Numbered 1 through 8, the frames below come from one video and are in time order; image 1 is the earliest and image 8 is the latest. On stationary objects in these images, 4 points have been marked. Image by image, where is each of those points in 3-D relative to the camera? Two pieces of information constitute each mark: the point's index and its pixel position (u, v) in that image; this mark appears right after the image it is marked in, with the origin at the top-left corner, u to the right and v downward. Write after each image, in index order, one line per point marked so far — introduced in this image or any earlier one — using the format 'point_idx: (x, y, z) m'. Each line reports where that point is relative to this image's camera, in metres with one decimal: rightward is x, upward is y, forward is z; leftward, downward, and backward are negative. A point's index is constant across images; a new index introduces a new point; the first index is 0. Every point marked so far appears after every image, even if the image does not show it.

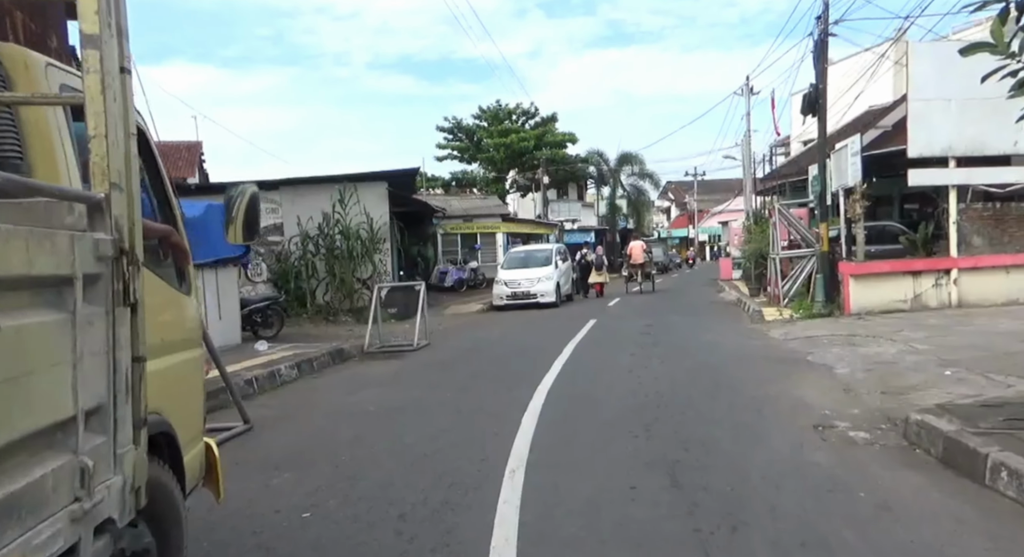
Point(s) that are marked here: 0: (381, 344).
0: (-2.4, -1.2, +13.5) m
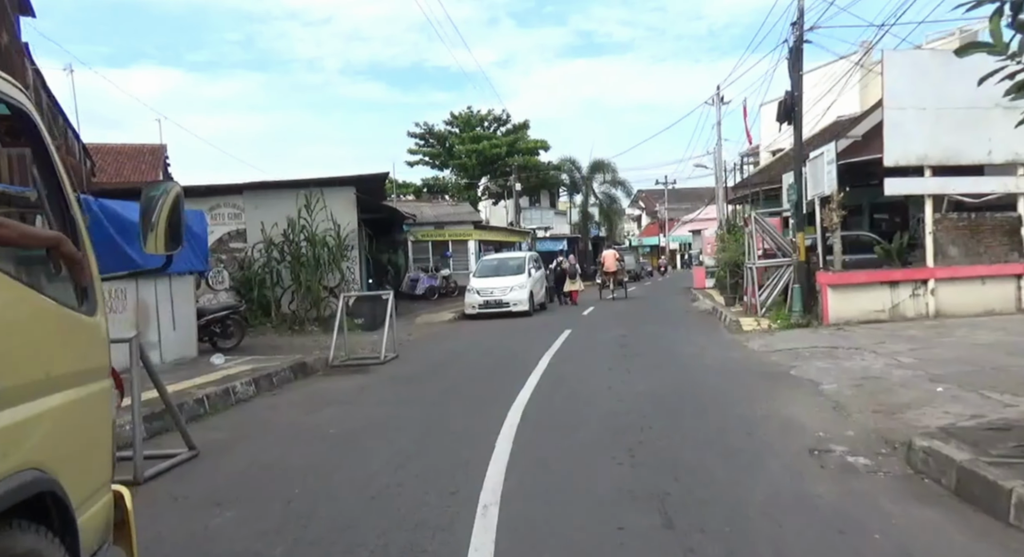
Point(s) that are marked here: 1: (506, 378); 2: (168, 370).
0: (-2.9, -1.4, +12.9) m
1: (-0.1, -1.4, +9.3) m
2: (-5.1, -1.4, +10.5) m
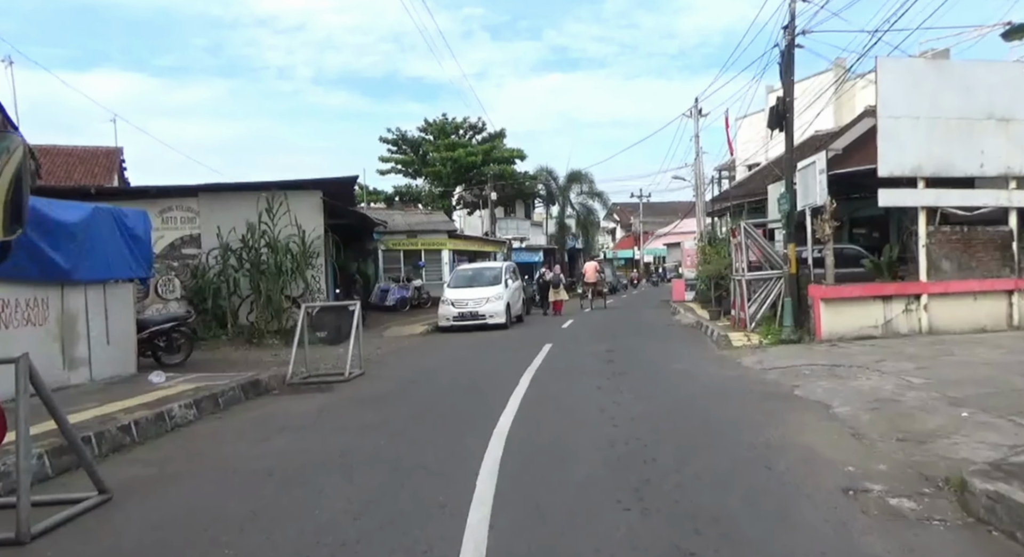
0: (-3.3, -1.6, +11.8) m
1: (-0.4, -1.5, +8.3) m
2: (-5.4, -1.5, +9.4) m
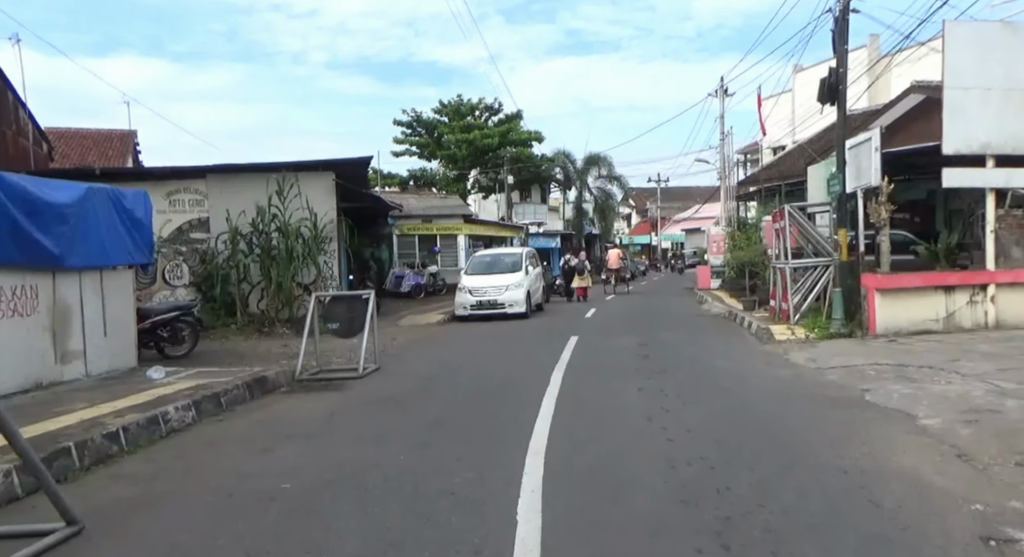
0: (-2.9, -1.4, +10.9) m
1: (0.0, -1.4, +7.4) m
2: (-5.0, -1.3, +8.5) m
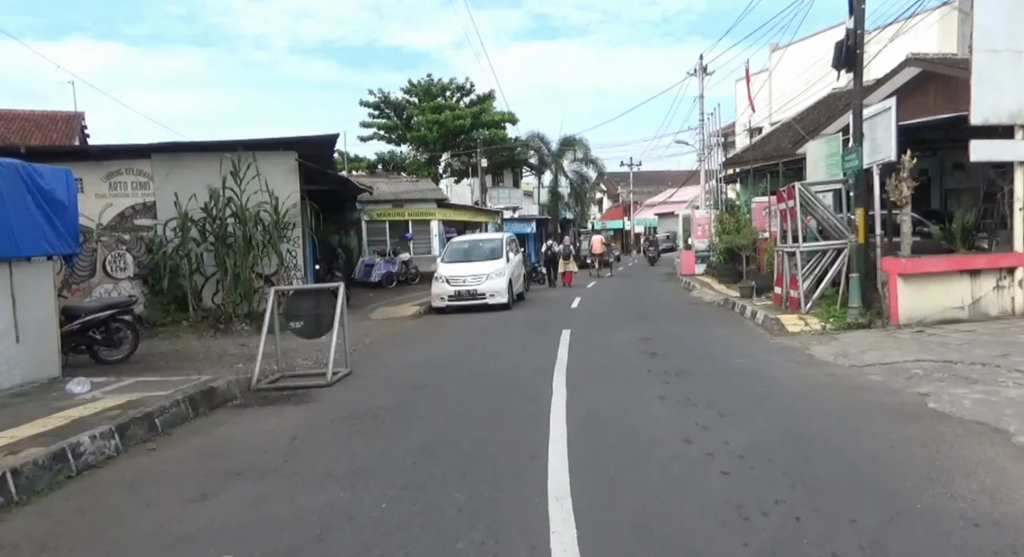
0: (-3.0, -1.2, +9.4) m
1: (0.0, -1.3, +6.0) m
2: (-5.0, -1.2, +6.9) m
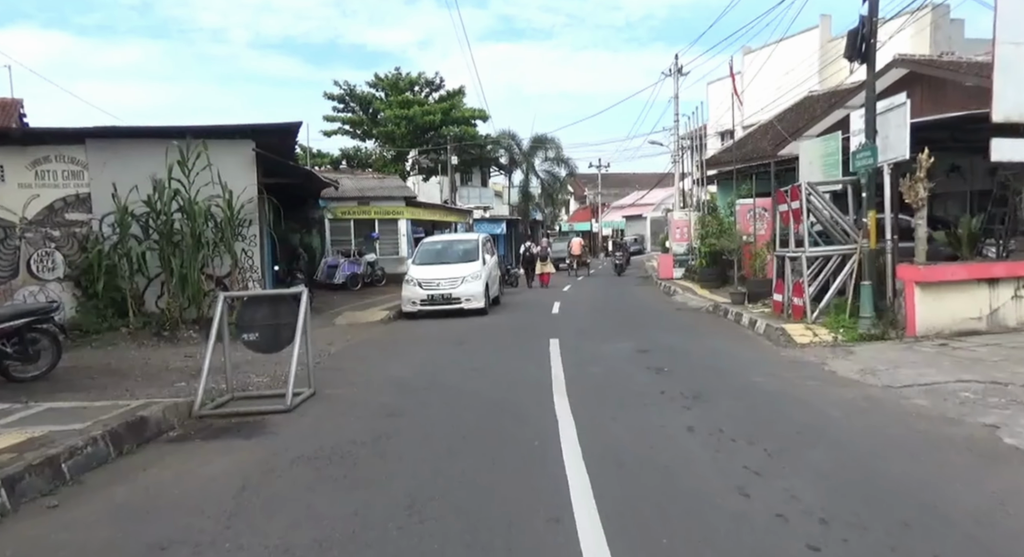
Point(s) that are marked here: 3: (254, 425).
0: (-3.1, -1.3, +8.0) m
1: (+0.1, -1.3, +4.8) m
2: (-5.0, -1.3, +5.4) m
3: (-2.5, -1.4, +6.9) m
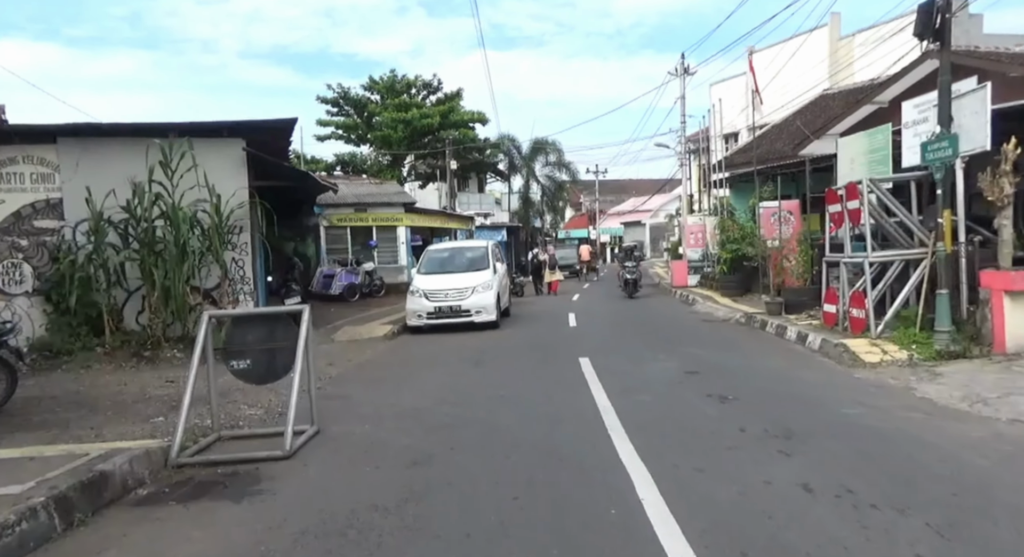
0: (-2.7, -1.4, +6.6) m
1: (+0.6, -1.4, +3.4) m
2: (-4.6, -1.4, +4.0) m
3: (-2.1, -1.5, +5.5) m
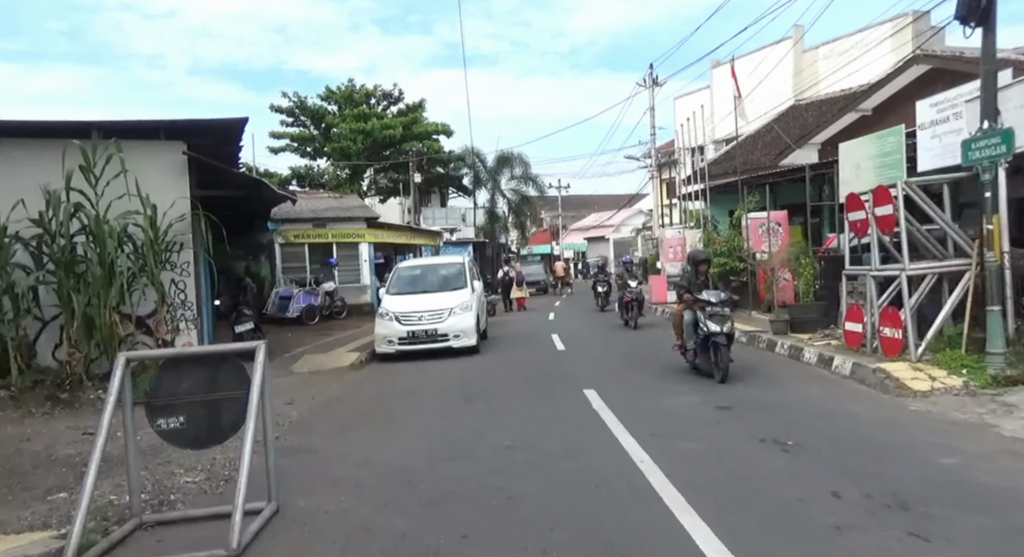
0: (-2.6, -1.7, +4.9) m
1: (+0.9, -1.5, +2.0) m
2: (-4.3, -1.6, +2.2) m
3: (-1.8, -1.7, +3.8) m
